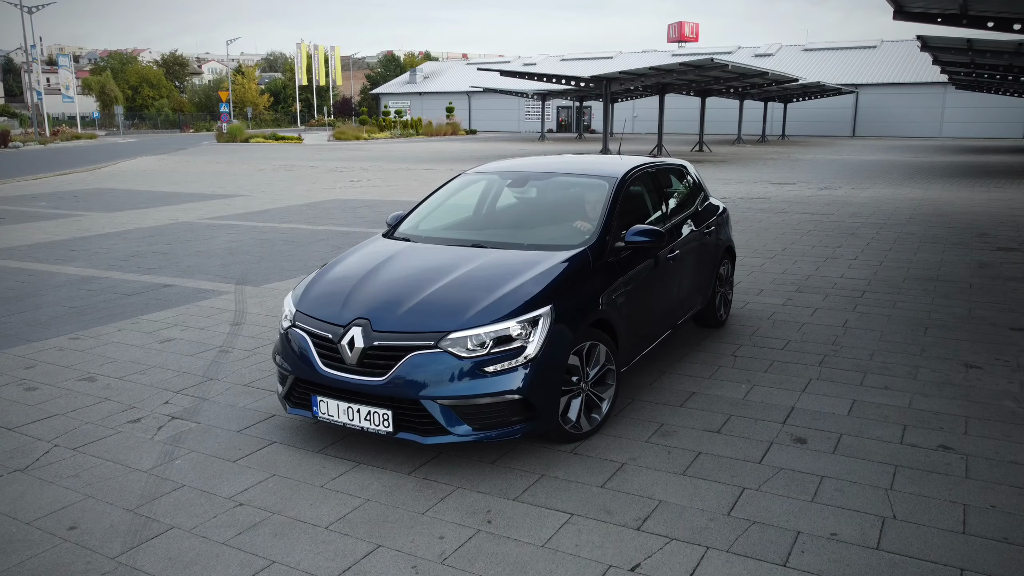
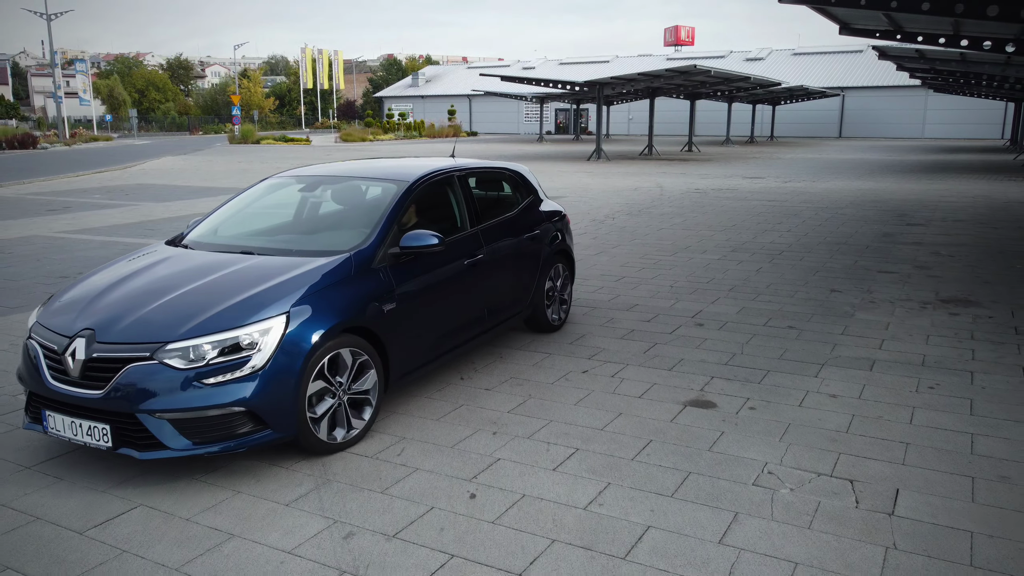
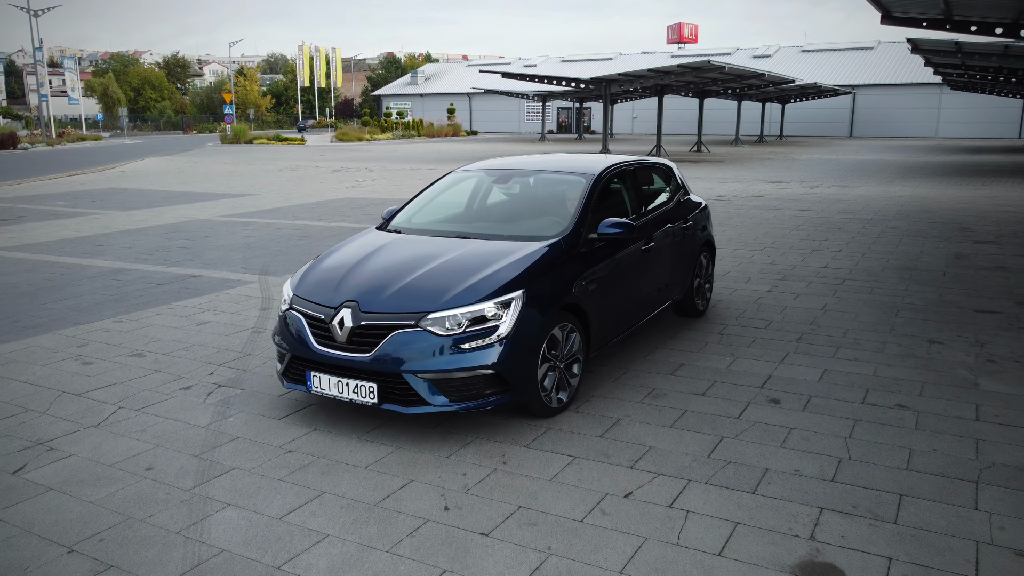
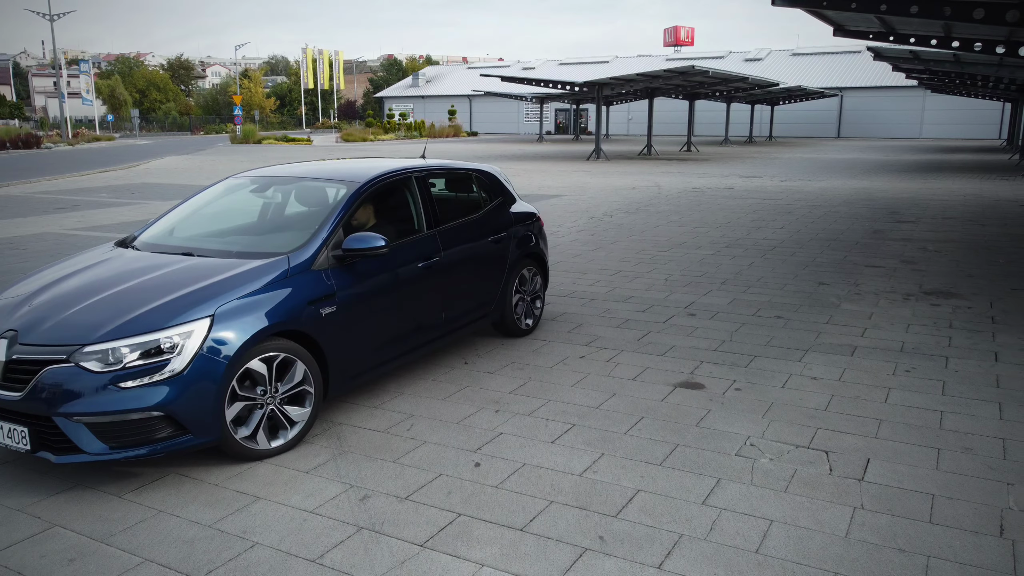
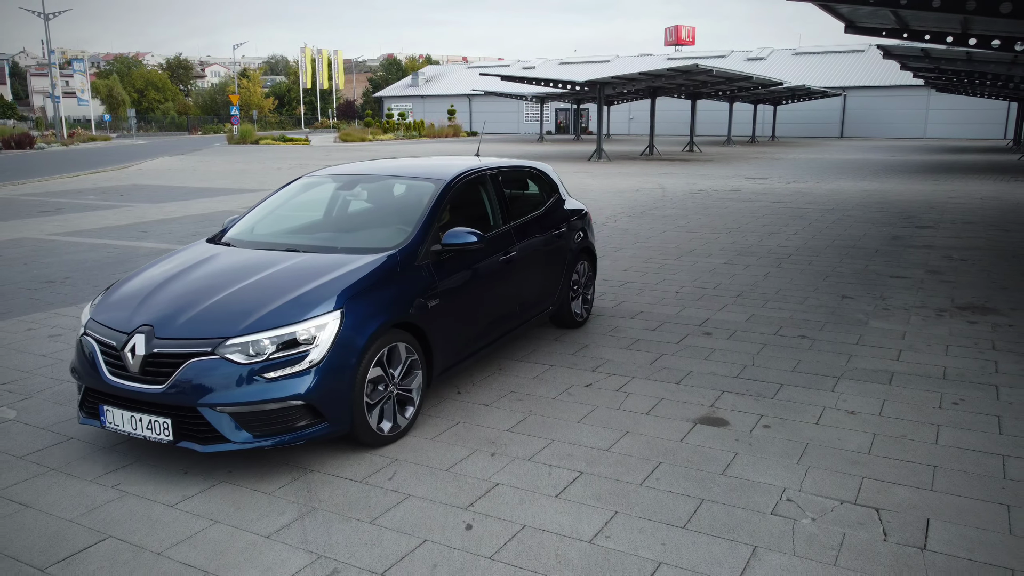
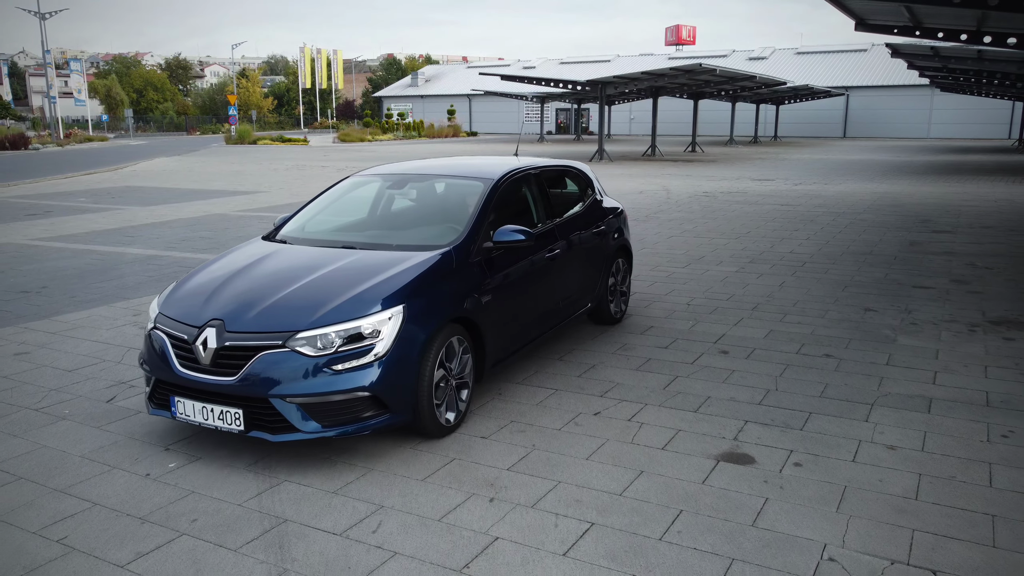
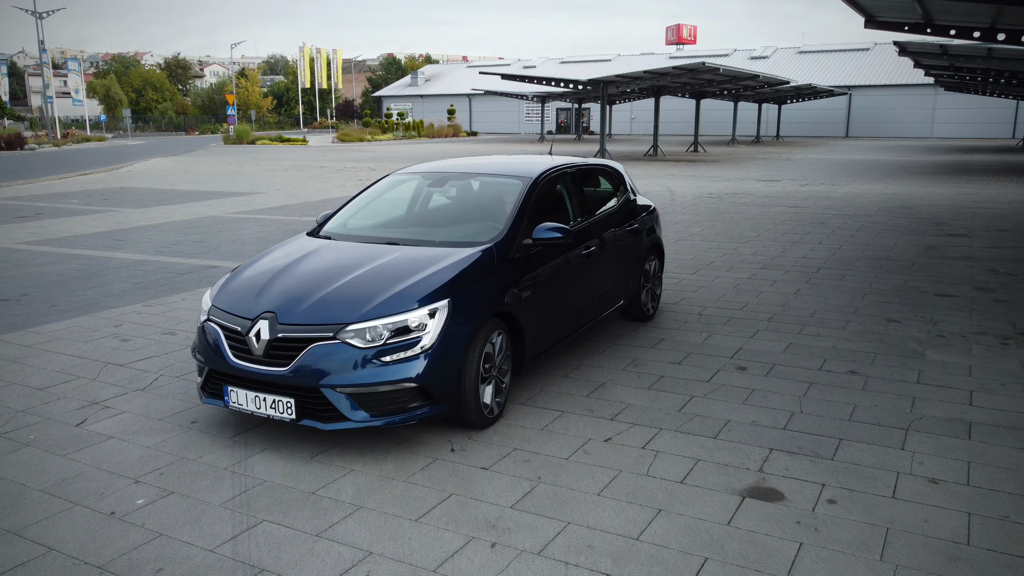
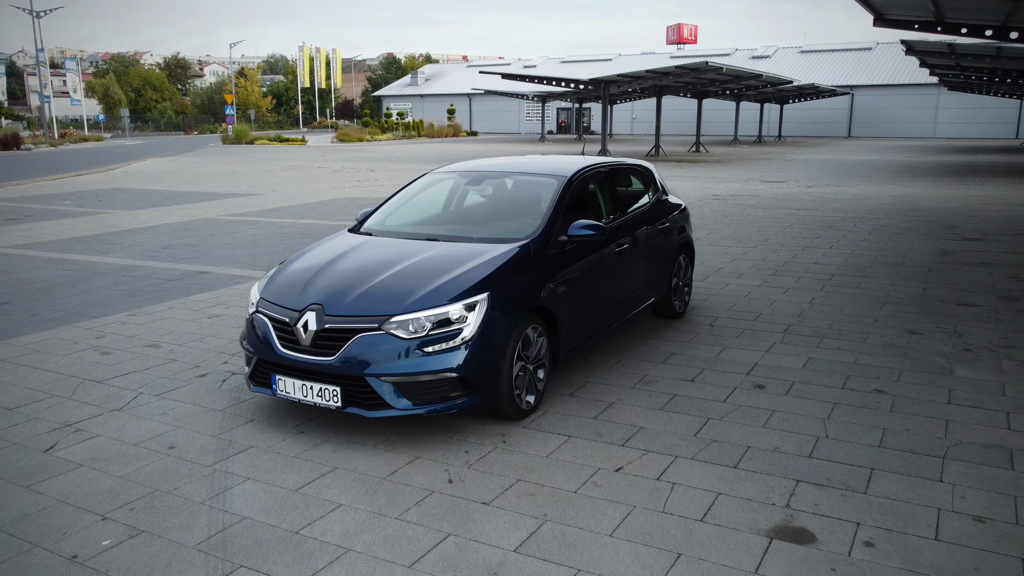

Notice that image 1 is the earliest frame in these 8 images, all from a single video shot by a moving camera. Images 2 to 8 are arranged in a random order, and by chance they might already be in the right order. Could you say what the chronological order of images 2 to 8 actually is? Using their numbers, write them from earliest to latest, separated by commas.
3, 8, 7, 6, 5, 2, 4
